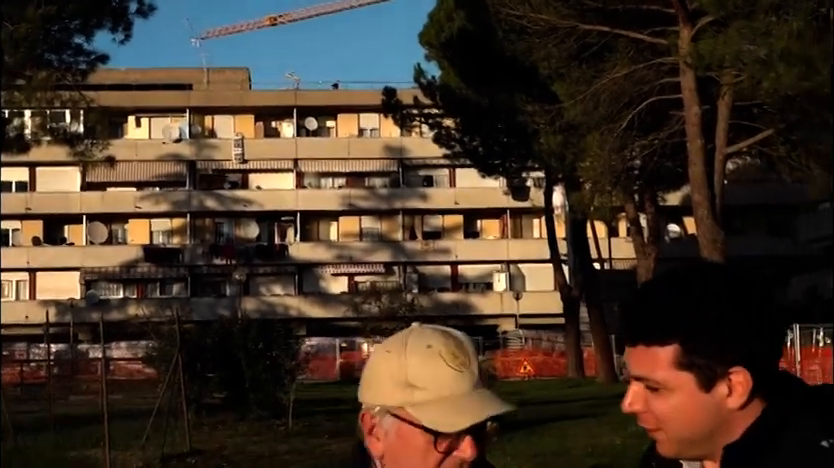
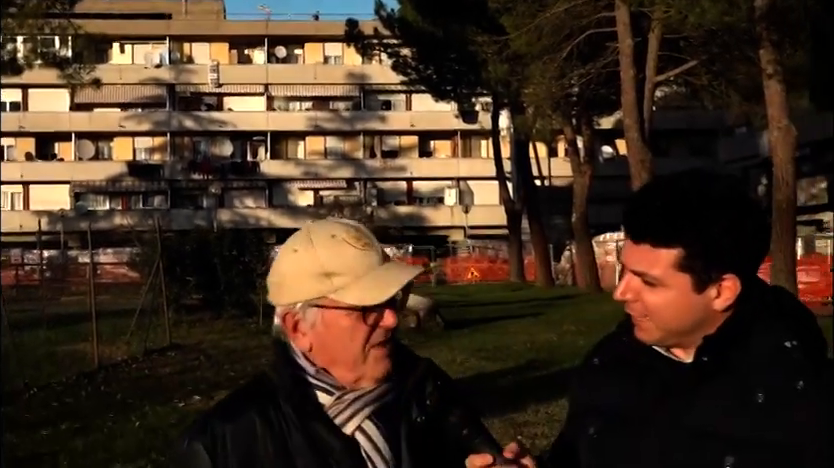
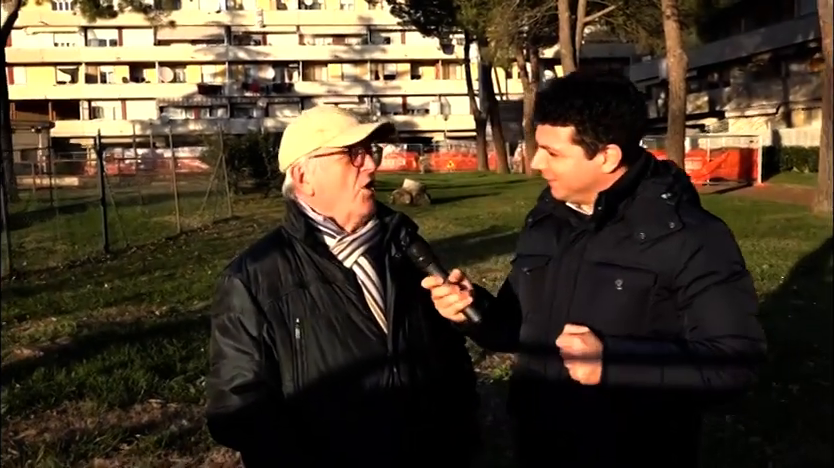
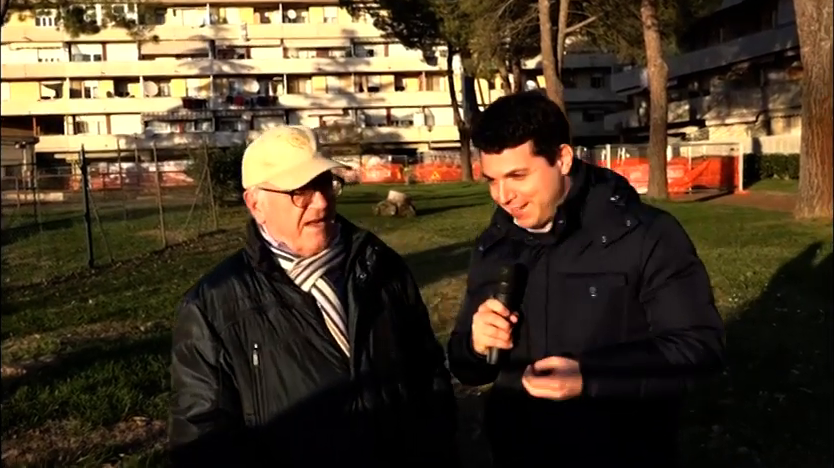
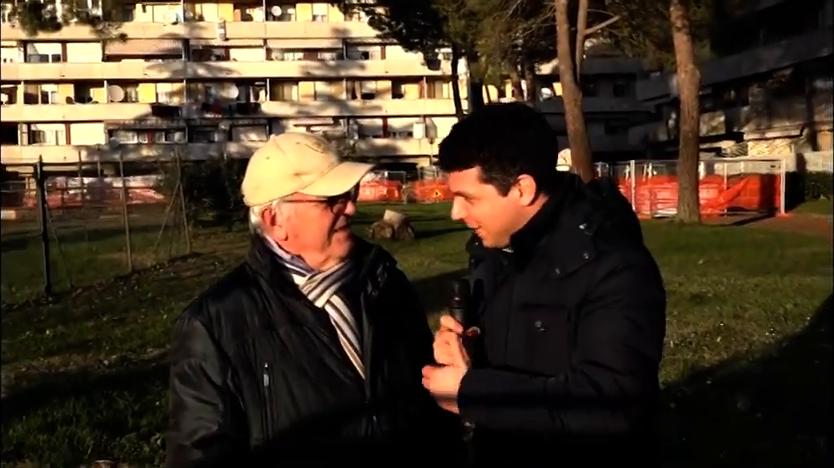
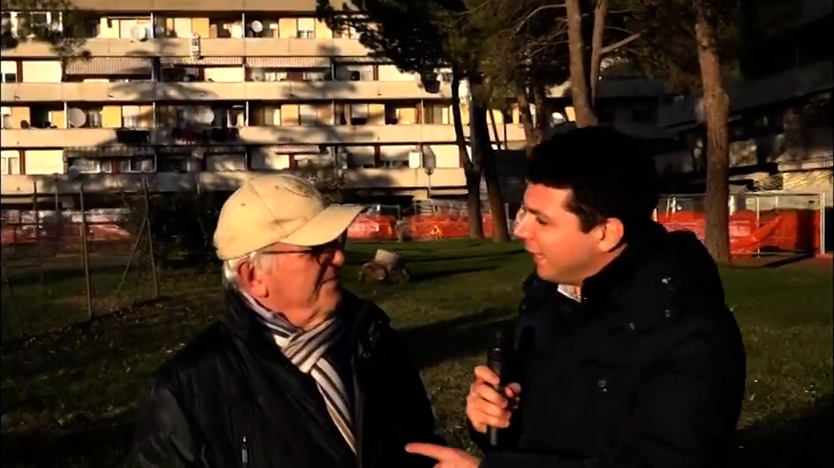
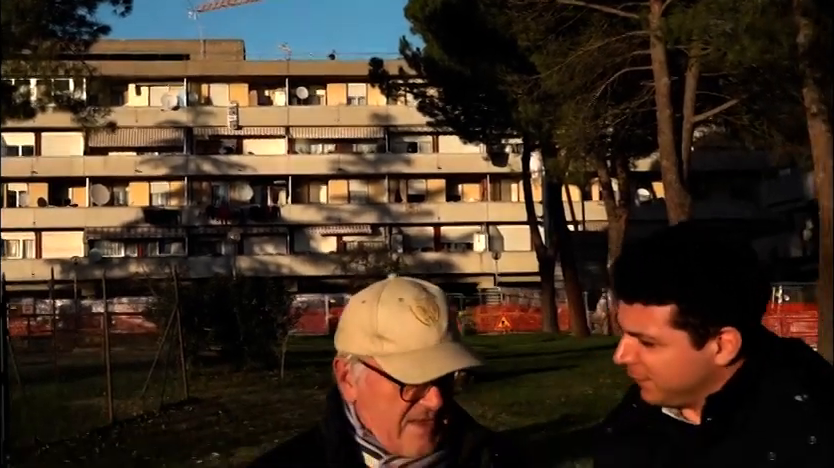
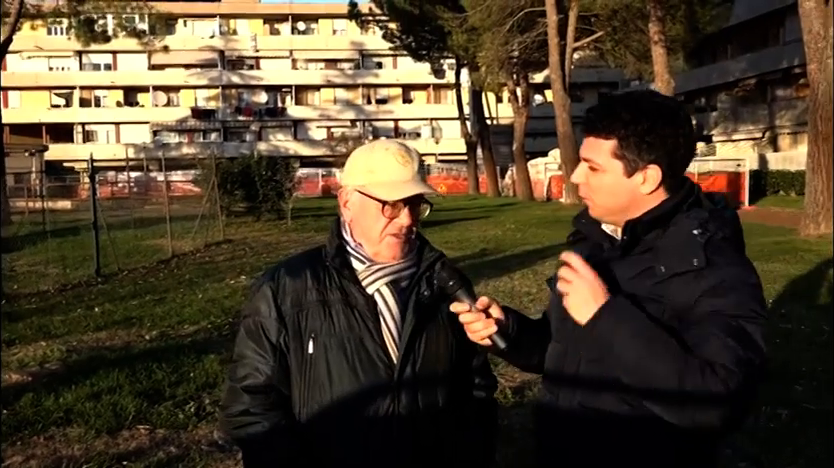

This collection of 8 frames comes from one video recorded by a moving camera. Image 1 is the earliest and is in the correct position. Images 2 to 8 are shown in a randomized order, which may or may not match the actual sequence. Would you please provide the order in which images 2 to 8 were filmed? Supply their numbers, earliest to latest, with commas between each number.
7, 2, 6, 5, 3, 8, 4
